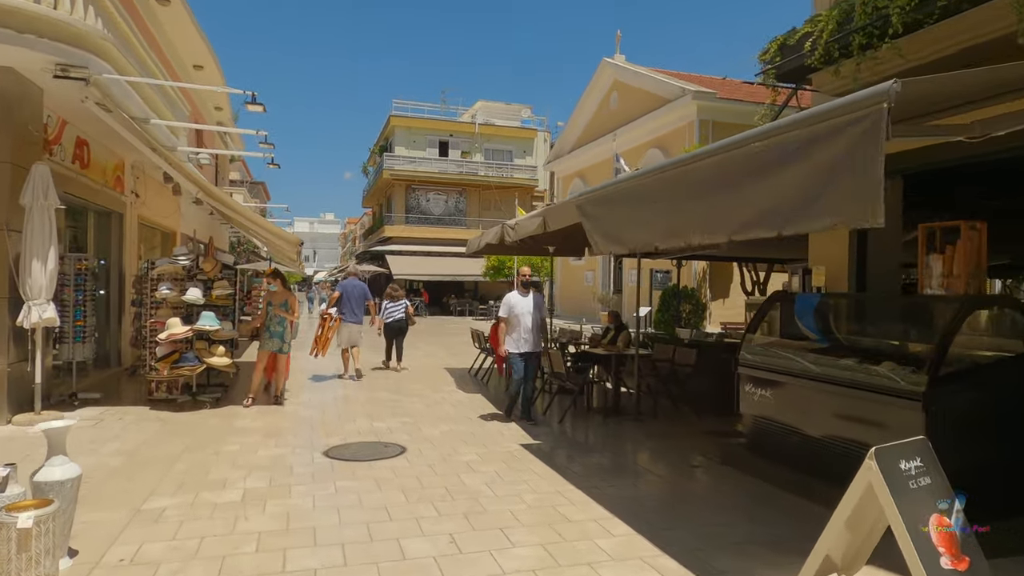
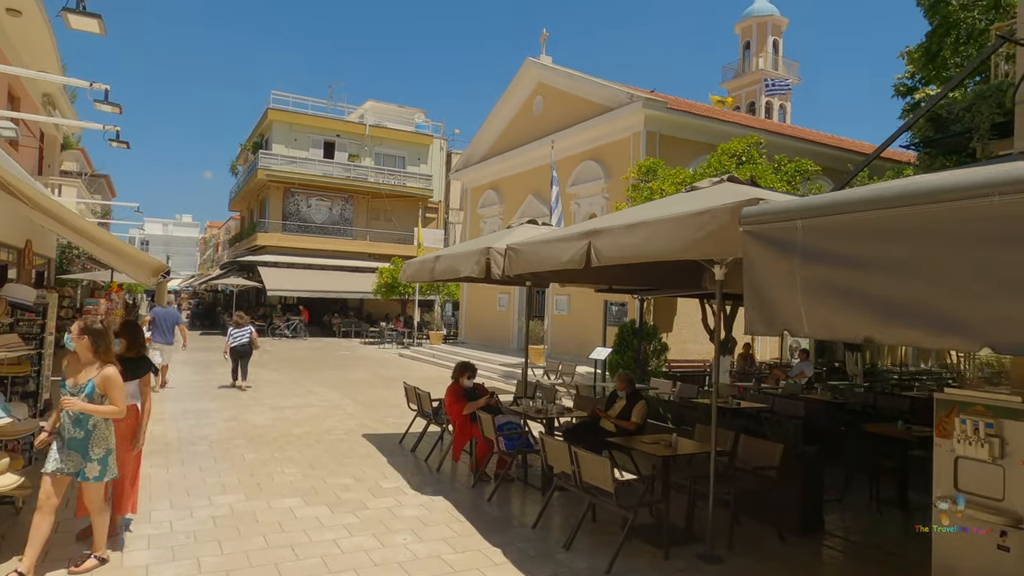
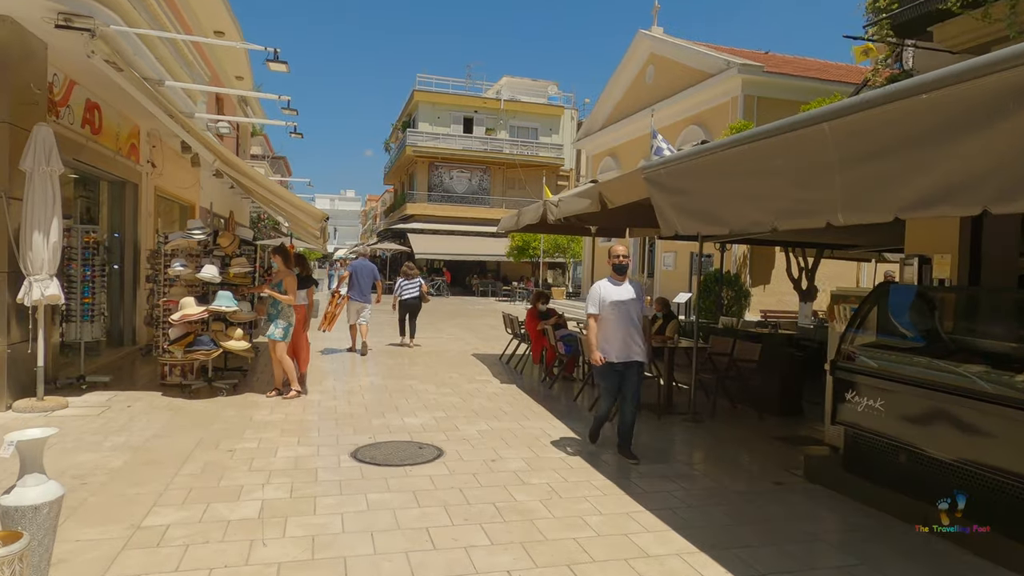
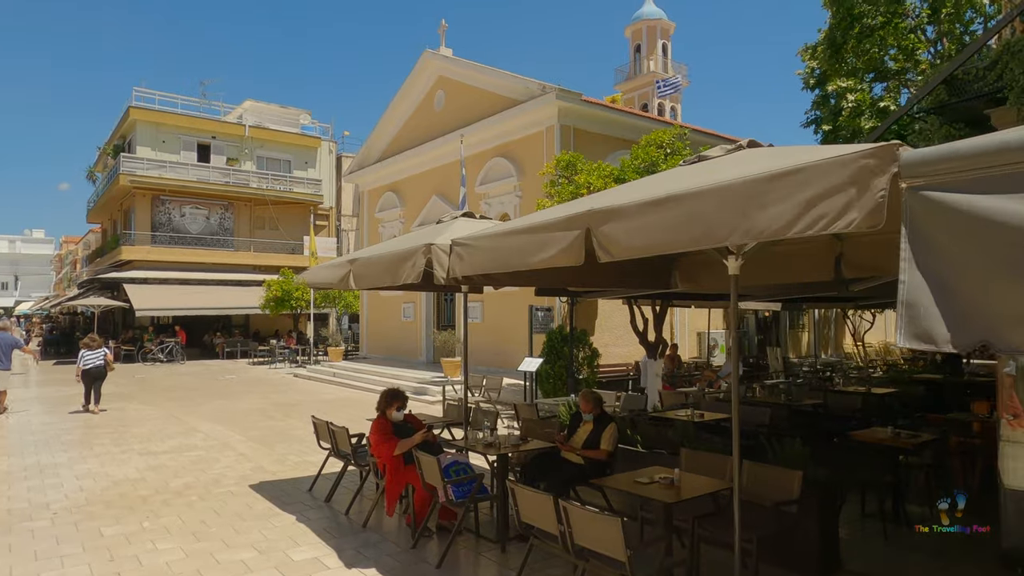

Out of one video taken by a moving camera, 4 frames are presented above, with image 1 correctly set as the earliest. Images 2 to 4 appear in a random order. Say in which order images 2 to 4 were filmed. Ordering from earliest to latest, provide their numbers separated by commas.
3, 2, 4
